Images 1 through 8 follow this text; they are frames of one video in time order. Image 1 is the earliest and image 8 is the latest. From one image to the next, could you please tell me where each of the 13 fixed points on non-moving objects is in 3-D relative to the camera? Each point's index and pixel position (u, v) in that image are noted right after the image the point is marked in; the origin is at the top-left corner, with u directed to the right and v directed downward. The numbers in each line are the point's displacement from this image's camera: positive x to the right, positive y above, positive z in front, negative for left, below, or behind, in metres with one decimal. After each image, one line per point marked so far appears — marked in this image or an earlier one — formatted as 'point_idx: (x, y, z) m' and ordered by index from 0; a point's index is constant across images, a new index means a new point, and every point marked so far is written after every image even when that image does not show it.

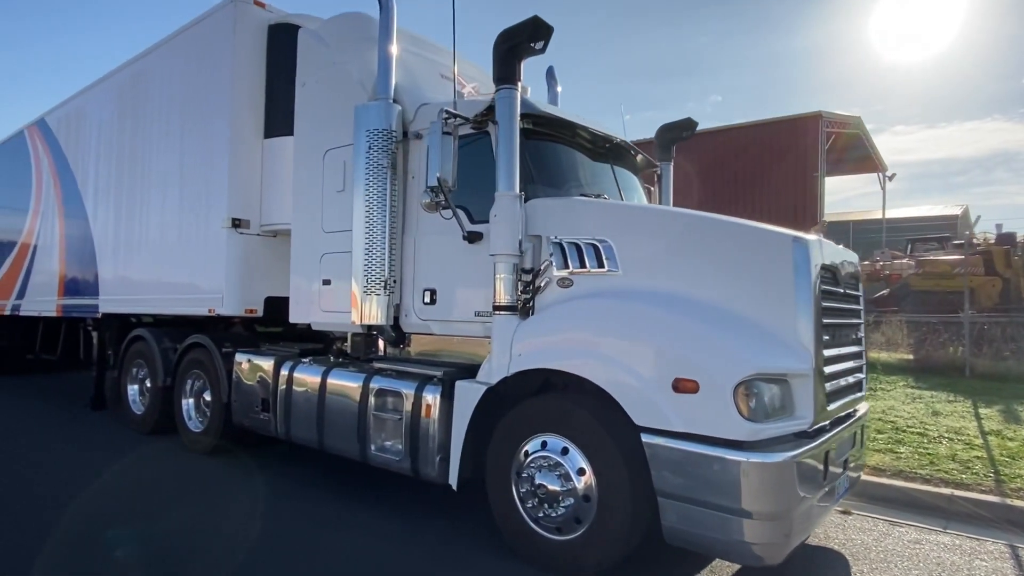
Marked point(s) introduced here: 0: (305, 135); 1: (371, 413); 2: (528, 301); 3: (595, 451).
0: (-1.9, +1.4, +5.9) m
1: (-1.1, -1.0, +5.1) m
2: (+0.1, -0.1, +4.4) m
3: (+0.5, -1.0, +3.8) m
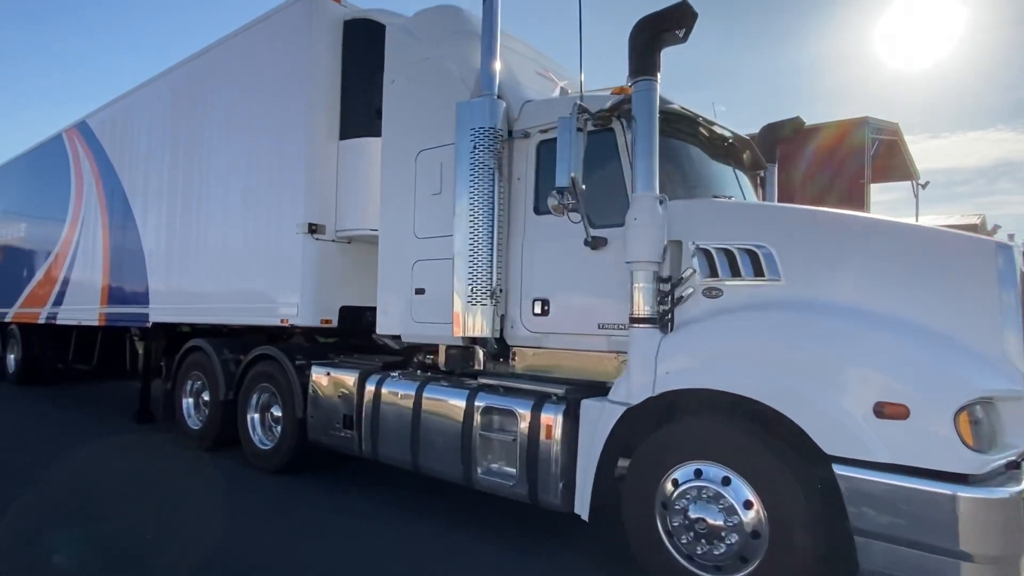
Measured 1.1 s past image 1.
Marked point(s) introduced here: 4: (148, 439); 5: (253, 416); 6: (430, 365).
0: (-1.0, +1.3, +5.6) m
1: (-0.3, -1.1, +4.7) m
2: (+1.0, -0.2, +4.0) m
3: (+1.4, -1.1, +3.4) m
4: (-4.7, -2.0, +8.2) m
5: (-2.8, -1.4, +6.7) m
6: (-0.7, -0.7, +5.7) m
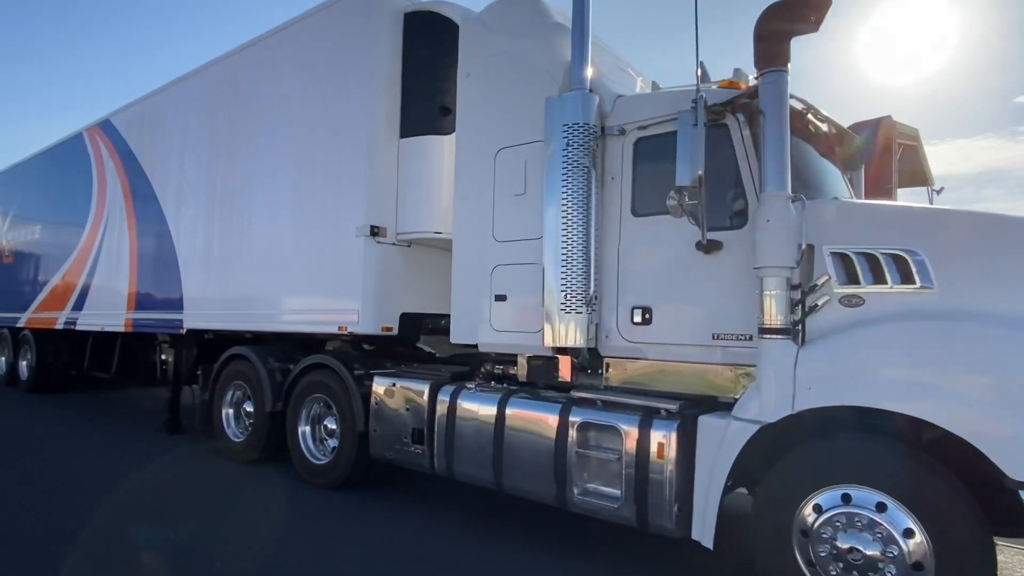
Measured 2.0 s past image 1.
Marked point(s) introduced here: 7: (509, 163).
0: (-0.3, +1.3, +5.2) m
1: (+0.4, -1.2, +4.4) m
2: (+1.7, -0.2, +3.7) m
3: (+2.1, -1.1, +3.1) m
4: (-4.1, -2.0, +7.8) m
5: (-2.1, -1.4, +6.4) m
6: (-0.1, -0.7, +5.3) m
7: (0.0, +1.0, +5.0) m
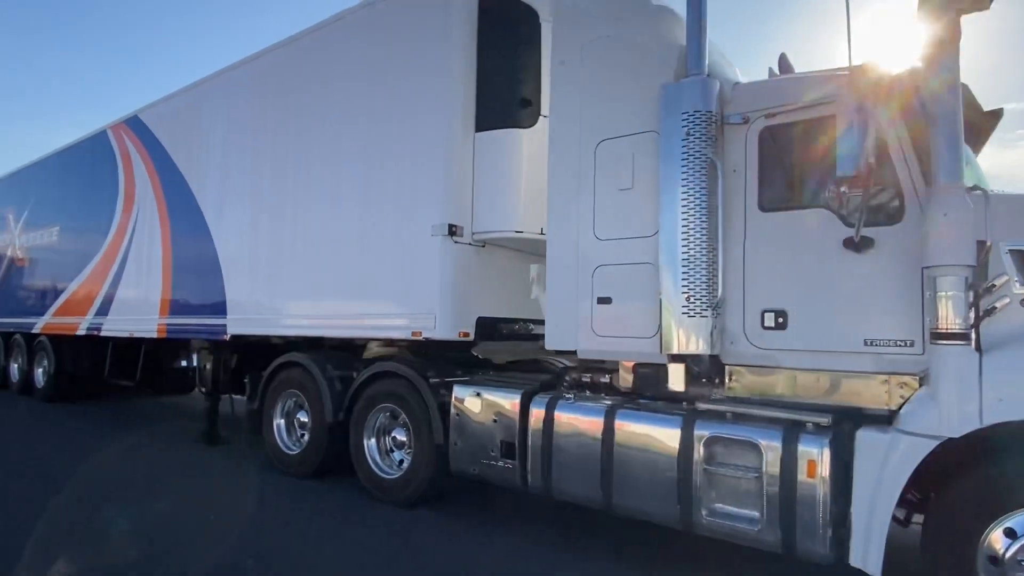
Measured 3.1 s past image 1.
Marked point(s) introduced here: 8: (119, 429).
0: (+0.4, +1.3, +4.9) m
1: (+1.2, -1.2, +4.1) m
2: (+2.5, -0.2, +3.3) m
3: (+2.9, -1.1, +2.8) m
4: (-3.4, -2.1, +7.4) m
5: (-1.3, -1.5, +6.0) m
6: (+0.7, -0.8, +5.0) m
7: (+0.8, +1.0, +4.6) m
8: (-6.0, -2.2, +9.6) m
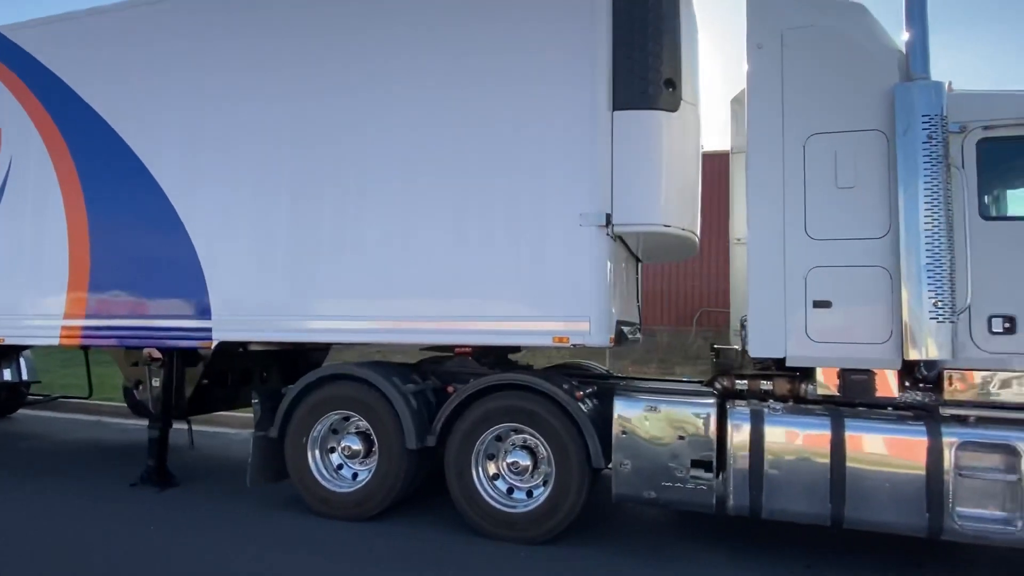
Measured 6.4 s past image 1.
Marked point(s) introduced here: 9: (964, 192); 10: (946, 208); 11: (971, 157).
0: (+1.8, +1.3, +4.5) m
1: (+2.8, -1.2, +4.0) m
2: (+4.2, -0.3, +3.8) m
3: (+4.8, -1.2, +3.4) m
4: (-2.7, -2.0, +5.6) m
5: (-0.3, -1.5, +5.0) m
6: (+2.0, -0.8, +4.7) m
7: (+2.2, +0.9, +4.4) m
8: (-5.9, -2.0, +6.8) m
9: (+3.1, +0.6, +4.3) m
10: (+2.9, +0.5, +4.2) m
11: (+3.2, +0.9, +4.3) m
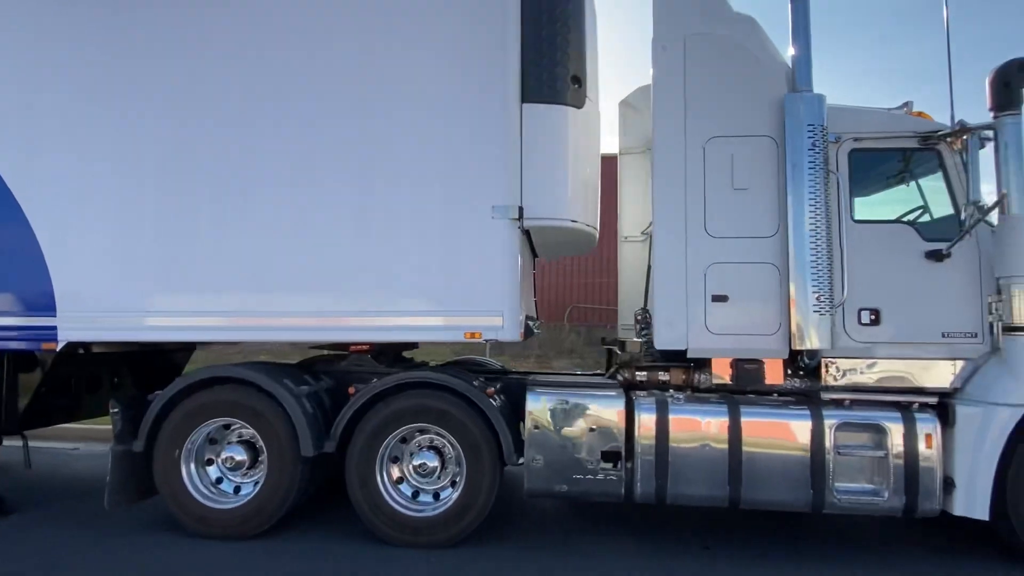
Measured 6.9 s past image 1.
0: (+1.2, +1.3, +4.7) m
1: (+2.2, -1.2, +4.4) m
2: (+3.7, -0.2, +4.5) m
3: (+4.3, -1.1, +4.3) m
4: (-3.4, -1.9, +4.8) m
5: (-1.0, -1.4, +4.7) m
6: (+1.3, -0.7, +4.9) m
7: (+1.6, +1.0, +4.7) m
8: (-6.8, -2.0, +5.3) m
9: (+2.5, +0.7, +4.7) m
10: (+2.3, +0.6, +4.6) m
11: (+2.5, +0.9, +4.8) m
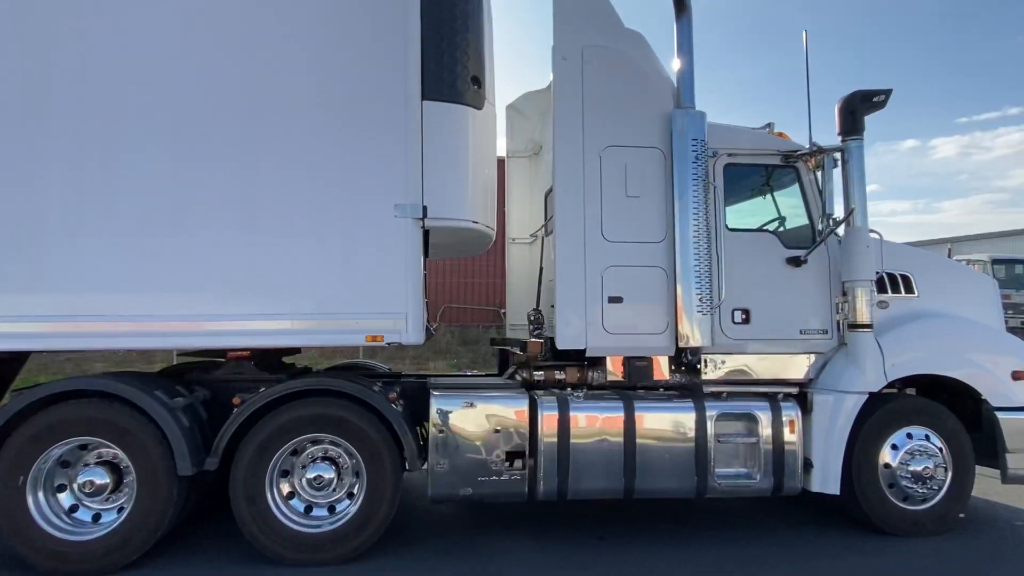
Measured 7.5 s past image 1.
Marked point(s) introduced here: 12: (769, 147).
0: (+0.4, +1.3, +4.9) m
1: (+1.5, -1.2, +4.8) m
2: (+2.9, -0.3, +5.2) m
3: (+3.6, -1.2, +5.1) m
4: (-4.1, -1.9, +4.0) m
5: (-1.7, -1.4, +4.4) m
6: (+0.5, -0.8, +5.1) m
7: (+0.8, +1.0, +4.9) m
8: (-7.5, -1.9, +3.6) m
9: (+1.7, +0.7, +5.2) m
10: (+1.5, +0.5, +5.0) m
11: (+1.7, +0.9, +5.2) m
12: (+2.2, +1.2, +5.4) m
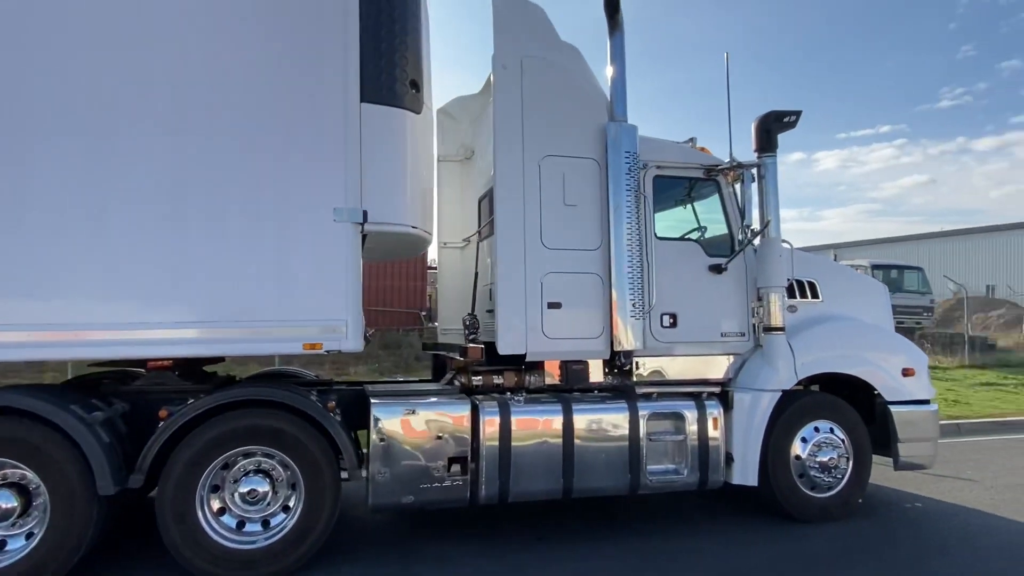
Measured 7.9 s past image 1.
0: (0.0, +1.2, +5.0) m
1: (+1.0, -1.2, +5.1) m
2: (+2.4, -0.3, +5.6) m
3: (+3.1, -1.2, +5.6) m
4: (-4.4, -2.0, +3.4) m
5: (-2.0, -1.5, +4.2) m
6: (0.0, -0.8, +5.2) m
7: (+0.4, +0.9, +5.0) m
8: (-7.7, -2.0, +2.6) m
9: (+1.2, +0.6, +5.4) m
10: (+1.1, +0.5, +5.2) m
11: (+1.2, +0.9, +5.5) m
12: (+1.6, +1.1, +5.7) m
